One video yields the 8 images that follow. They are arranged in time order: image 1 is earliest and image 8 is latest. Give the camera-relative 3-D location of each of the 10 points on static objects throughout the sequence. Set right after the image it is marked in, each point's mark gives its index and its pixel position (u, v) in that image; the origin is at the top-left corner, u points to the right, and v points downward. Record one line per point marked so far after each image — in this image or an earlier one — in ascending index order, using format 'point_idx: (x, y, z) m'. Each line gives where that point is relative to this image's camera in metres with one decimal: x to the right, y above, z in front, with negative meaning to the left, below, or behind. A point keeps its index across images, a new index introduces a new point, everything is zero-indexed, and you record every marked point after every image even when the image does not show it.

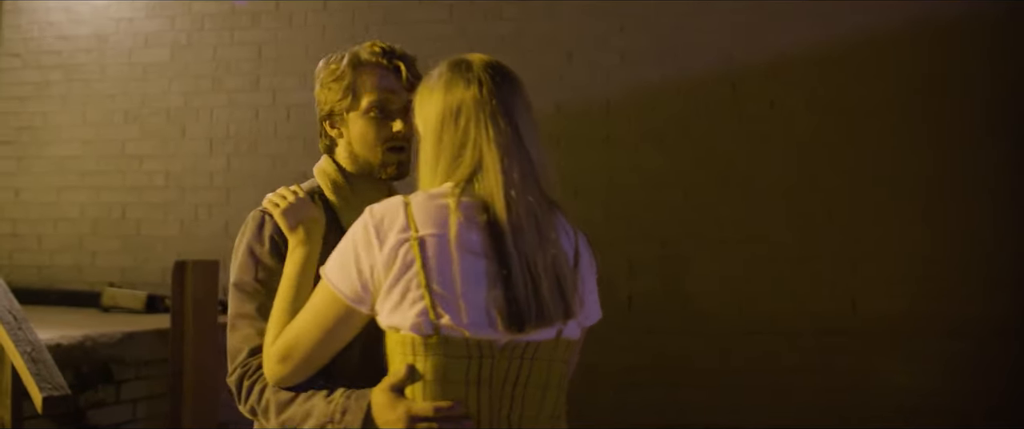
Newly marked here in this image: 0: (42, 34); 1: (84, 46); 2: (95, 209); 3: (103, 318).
0: (-2.7, +1.0, +5.5) m
1: (-2.4, +1.0, +5.4) m
2: (-2.3, 0.0, +5.4) m
3: (-1.9, -0.5, +4.6) m
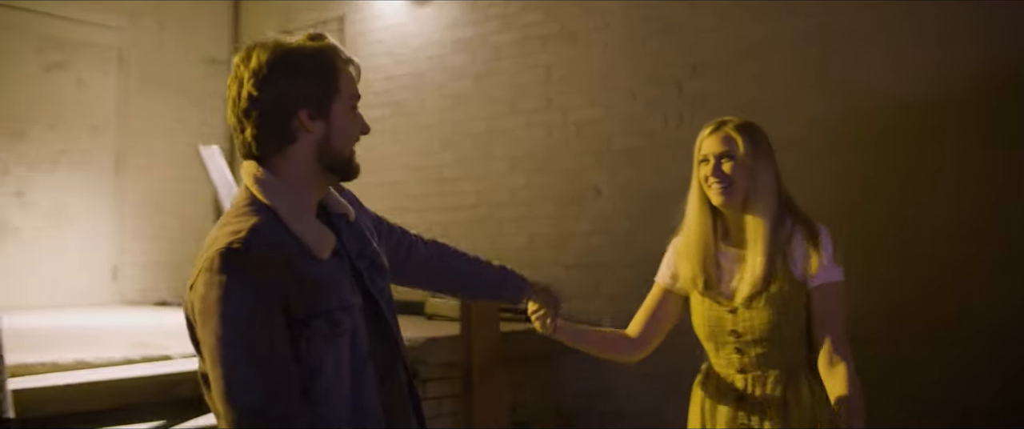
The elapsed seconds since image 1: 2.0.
0: (-0.9, +0.9, +6.4) m
1: (-0.7, +0.8, +6.2) m
2: (-0.5, -0.1, +6.0) m
3: (-0.5, -0.6, +5.2) m
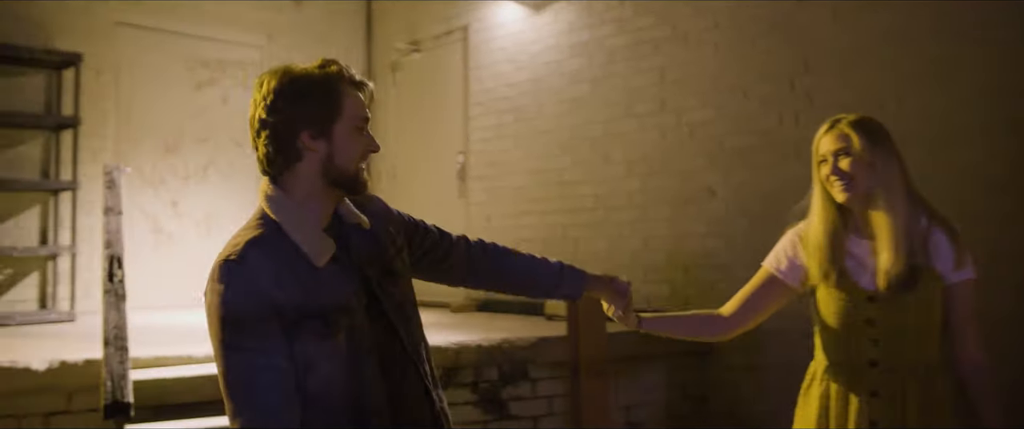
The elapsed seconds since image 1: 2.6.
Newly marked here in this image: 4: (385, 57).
0: (-0.1, +0.9, +6.6) m
1: (+0.1, +0.8, +6.3) m
2: (+0.2, -0.1, +6.2) m
3: (+0.1, -0.6, +5.3) m
4: (-1.0, +1.2, +7.6) m
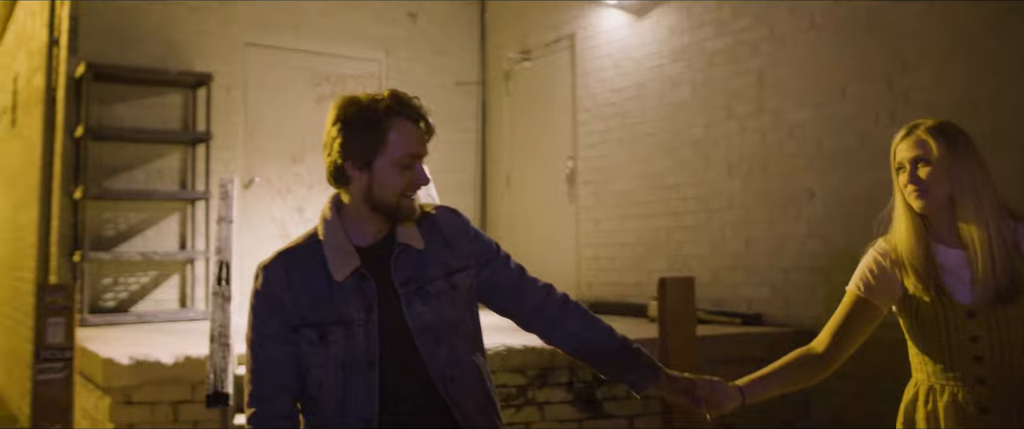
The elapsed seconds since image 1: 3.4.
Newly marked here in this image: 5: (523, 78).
0: (+0.6, +0.9, +6.7) m
1: (+0.8, +0.8, +6.4) m
2: (+0.9, -0.1, +6.2) m
3: (+0.7, -0.6, +5.4) m
4: (-0.1, +1.2, +7.8) m
5: (+0.1, +1.1, +7.6) m
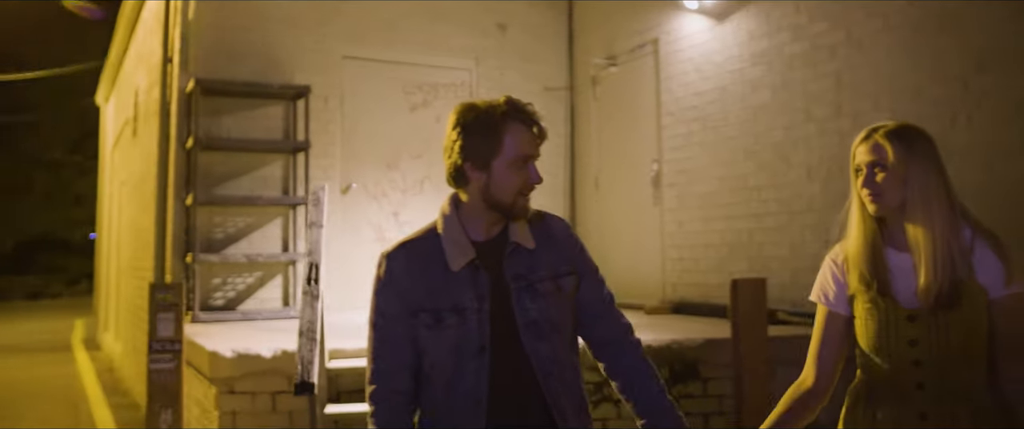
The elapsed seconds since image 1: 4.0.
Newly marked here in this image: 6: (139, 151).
0: (+1.2, +0.9, +6.8) m
1: (+1.3, +0.8, +6.5) m
2: (+1.5, -0.1, +6.3) m
3: (+1.1, -0.7, +5.5) m
4: (+0.6, +1.2, +8.0) m
5: (+0.8, +1.1, +7.7) m
6: (-3.4, +0.6, +8.8) m
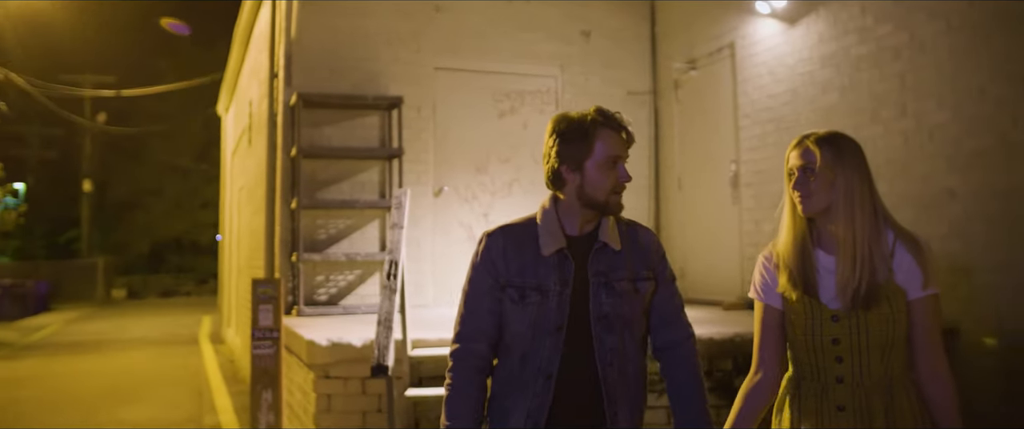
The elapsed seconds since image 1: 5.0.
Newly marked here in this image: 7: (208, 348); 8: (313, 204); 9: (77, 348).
0: (+1.8, +0.9, +7.0) m
1: (+1.9, +0.8, +6.7) m
2: (+2.0, -0.1, +6.5) m
3: (+1.6, -0.7, +5.7) m
4: (+1.3, +1.2, +8.3) m
5: (+1.5, +1.1, +8.0) m
6: (-2.6, +0.5, +9.5) m
7: (-4.5, -2.0, +14.2) m
8: (-1.5, +0.1, +7.0) m
9: (-6.4, -2.0, +14.2) m
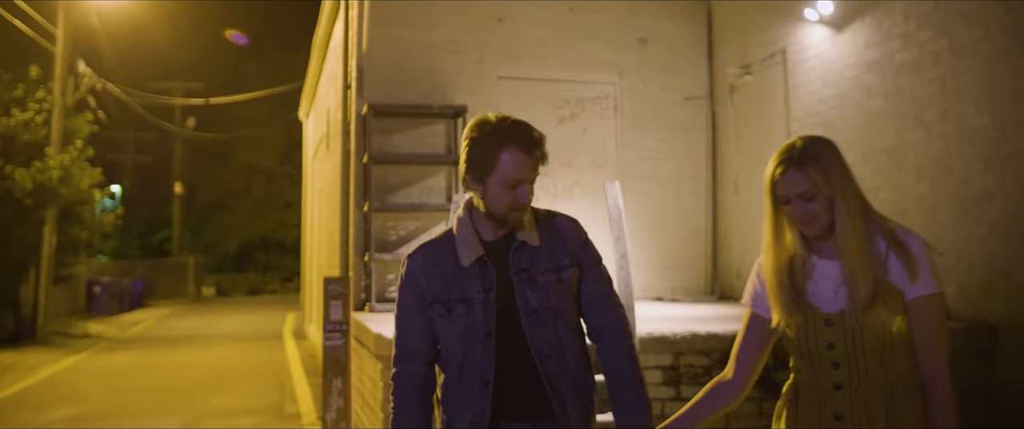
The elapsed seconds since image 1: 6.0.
0: (+2.2, +0.9, +7.2) m
1: (+2.3, +0.8, +6.9) m
2: (+2.4, -0.1, +6.7) m
3: (+1.9, -0.7, +6.0) m
4: (+1.9, +1.2, +8.5) m
5: (+2.0, +1.1, +8.2) m
6: (-1.9, +0.5, +10.1) m
7: (-3.4, -2.0, +15.0) m
8: (-1.0, +0.1, +7.5) m
9: (-5.4, -2.0, +15.1) m
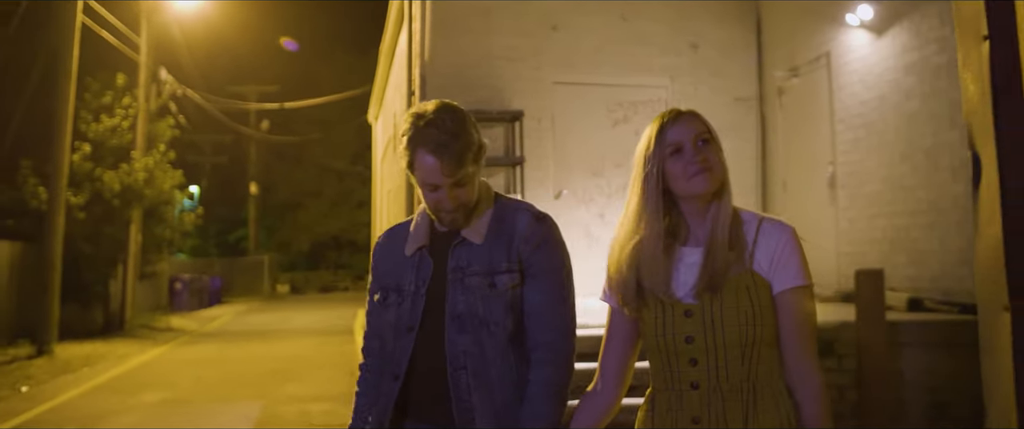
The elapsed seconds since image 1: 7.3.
0: (+2.6, +0.9, +7.5) m
1: (+2.7, +0.8, +7.2) m
2: (+2.8, -0.1, +6.9) m
3: (+2.3, -0.6, +6.3) m
4: (+2.4, +1.2, +8.8) m
5: (+2.5, +1.1, +8.5) m
6: (-1.3, +0.5, +10.7) m
7: (-2.5, -2.0, +15.6) m
8: (-0.6, +0.1, +8.0) m
9: (-4.4, -2.0, +15.9) m
